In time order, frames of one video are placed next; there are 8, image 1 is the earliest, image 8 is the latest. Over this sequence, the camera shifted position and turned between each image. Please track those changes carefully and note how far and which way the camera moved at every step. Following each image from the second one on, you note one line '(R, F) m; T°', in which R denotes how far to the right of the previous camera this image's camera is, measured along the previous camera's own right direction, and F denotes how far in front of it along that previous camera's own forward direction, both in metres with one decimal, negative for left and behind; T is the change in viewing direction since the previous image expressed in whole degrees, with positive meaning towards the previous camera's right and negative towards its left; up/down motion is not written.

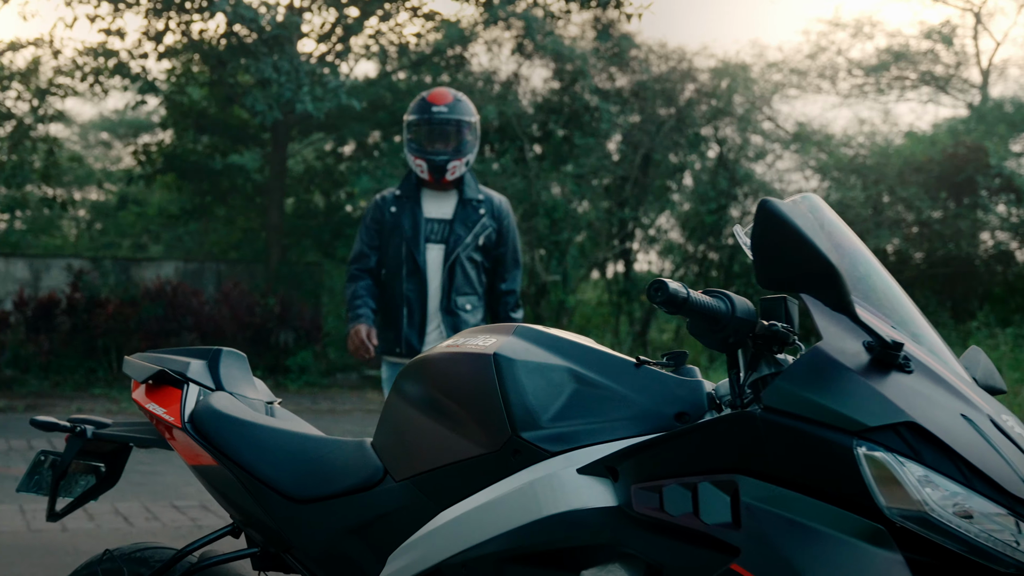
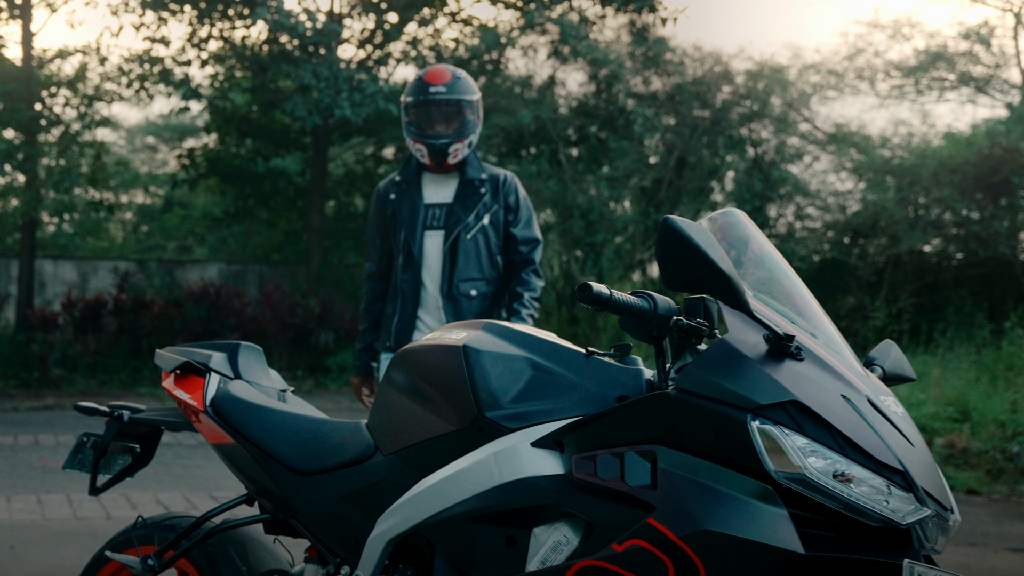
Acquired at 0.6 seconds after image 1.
(+0.1, -0.2) m; -2°
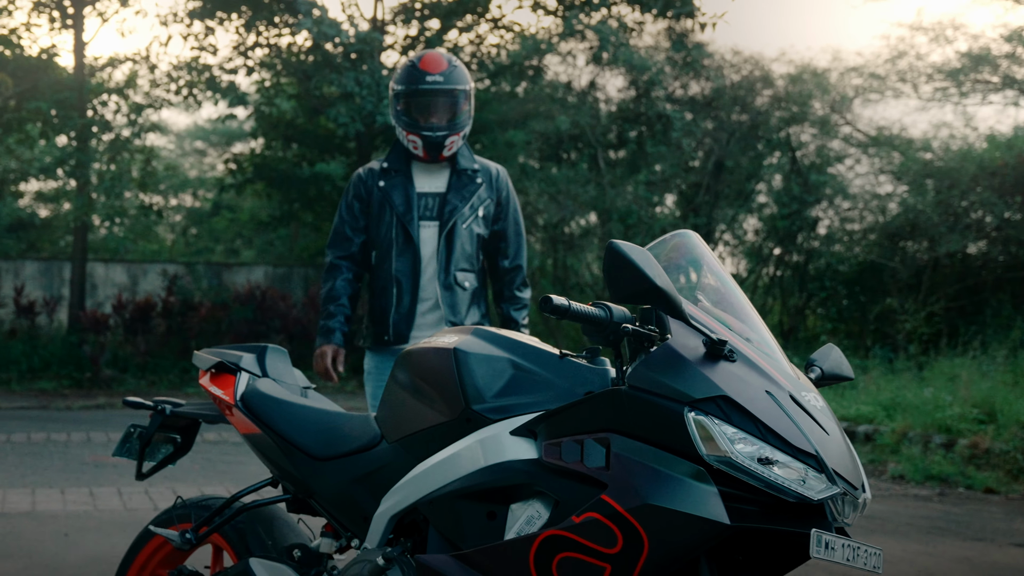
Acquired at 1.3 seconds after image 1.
(+0.1, -0.3) m; -2°
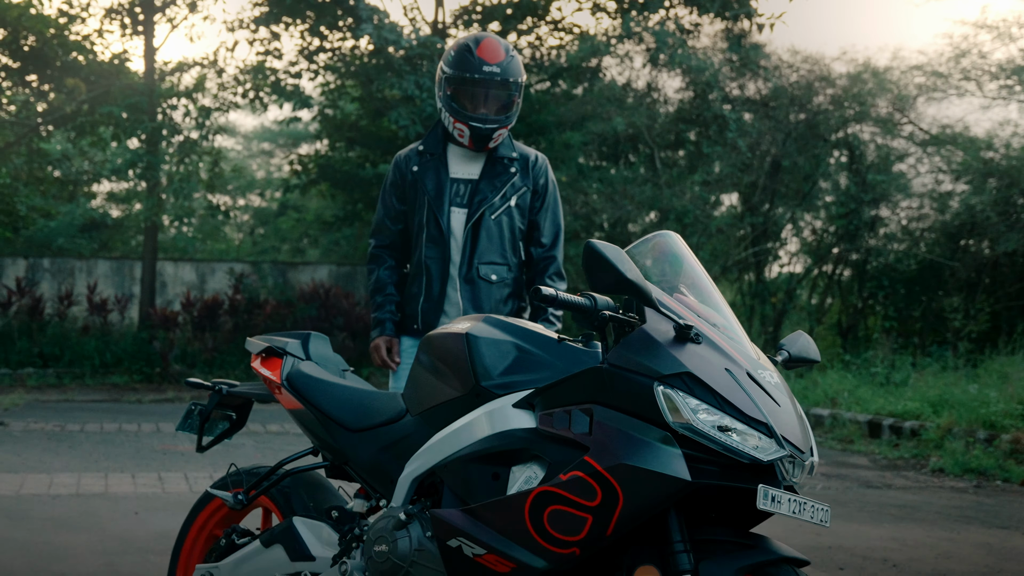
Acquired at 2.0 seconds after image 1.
(+0.1, -0.3) m; -3°
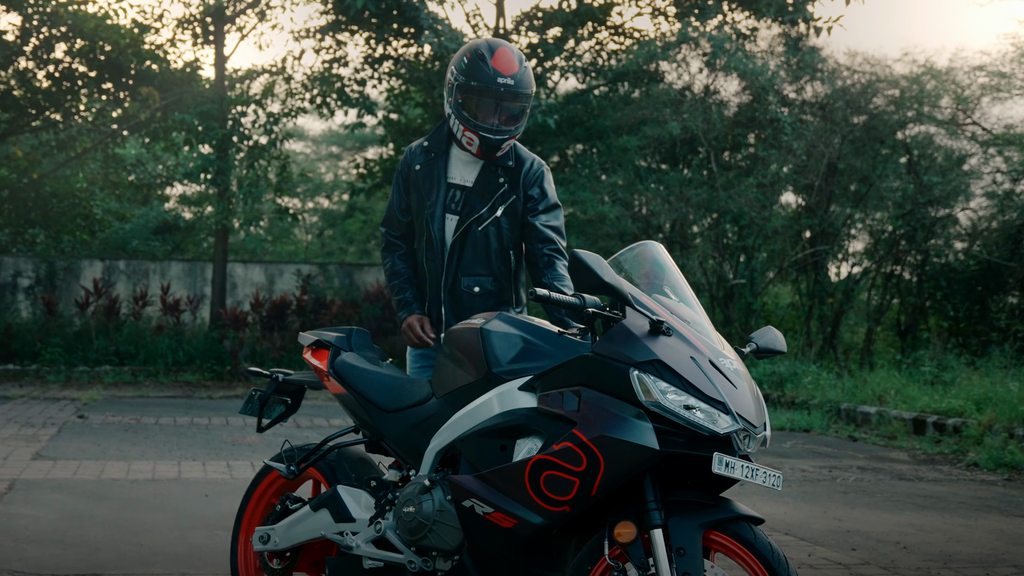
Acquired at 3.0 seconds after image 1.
(+0.1, -0.4) m; -3°
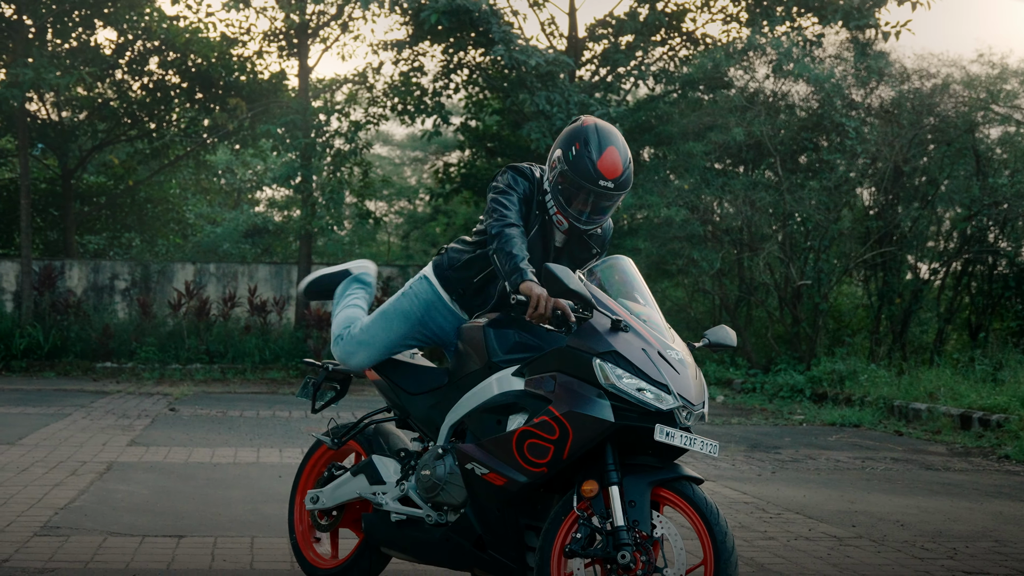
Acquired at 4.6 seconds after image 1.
(+0.2, -0.6) m; -4°
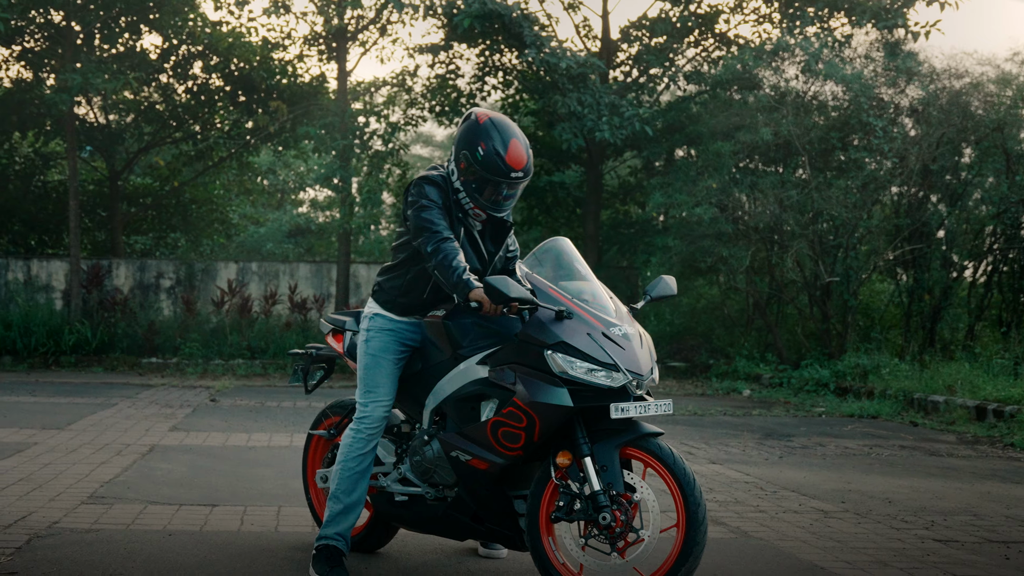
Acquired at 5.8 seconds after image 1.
(+0.1, -0.4) m; -2°
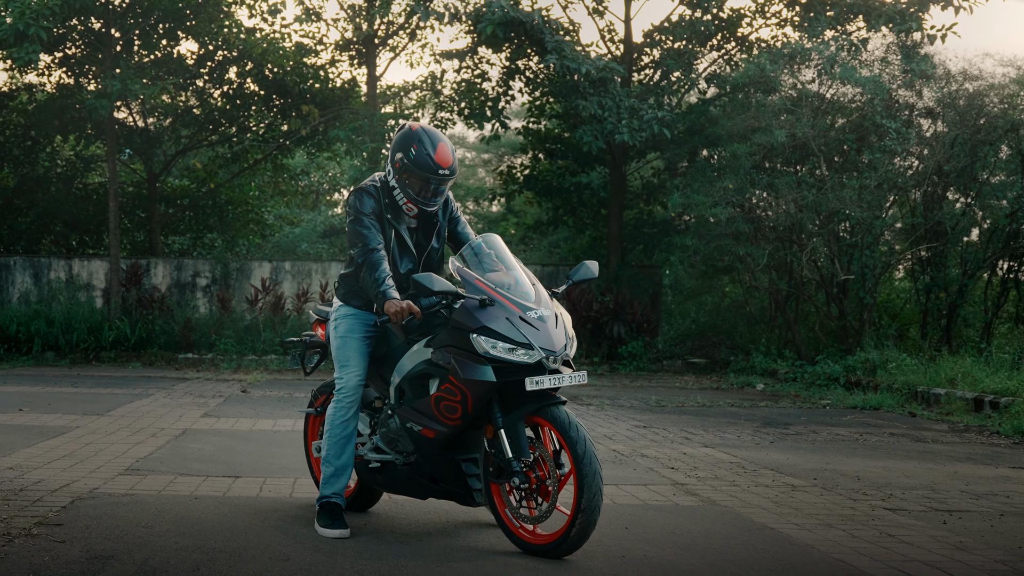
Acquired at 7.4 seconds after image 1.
(+0.2, -0.5) m; -1°
